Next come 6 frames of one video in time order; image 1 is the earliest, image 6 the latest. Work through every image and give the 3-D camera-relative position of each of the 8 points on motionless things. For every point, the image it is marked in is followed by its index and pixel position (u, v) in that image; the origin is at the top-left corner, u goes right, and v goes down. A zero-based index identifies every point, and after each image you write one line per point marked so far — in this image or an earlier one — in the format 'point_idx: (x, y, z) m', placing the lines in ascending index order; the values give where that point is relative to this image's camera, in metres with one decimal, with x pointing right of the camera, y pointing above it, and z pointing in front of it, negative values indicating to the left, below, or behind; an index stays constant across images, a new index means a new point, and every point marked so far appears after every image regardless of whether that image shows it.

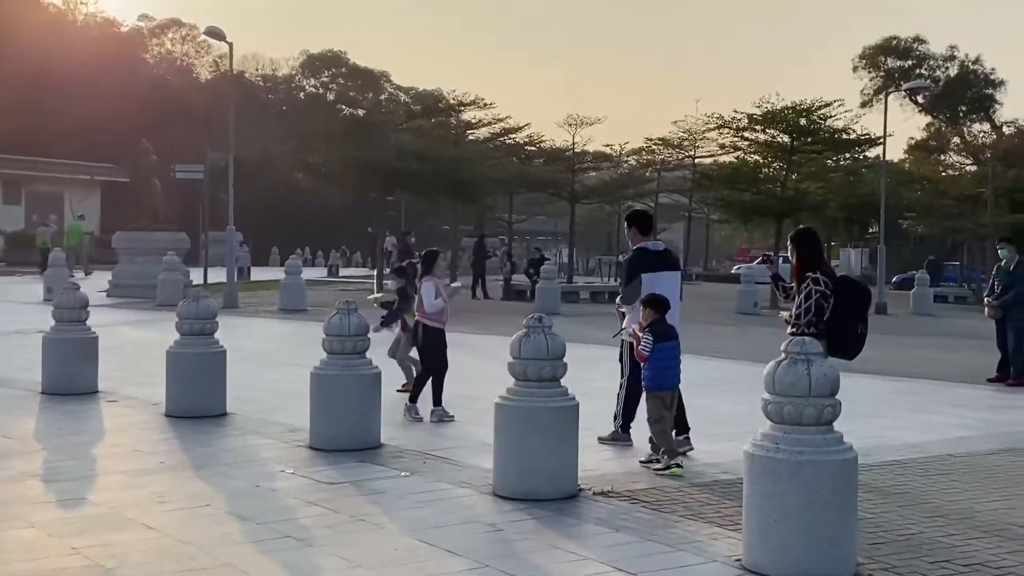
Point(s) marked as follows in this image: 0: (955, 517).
0: (+2.7, -1.4, +7.2) m
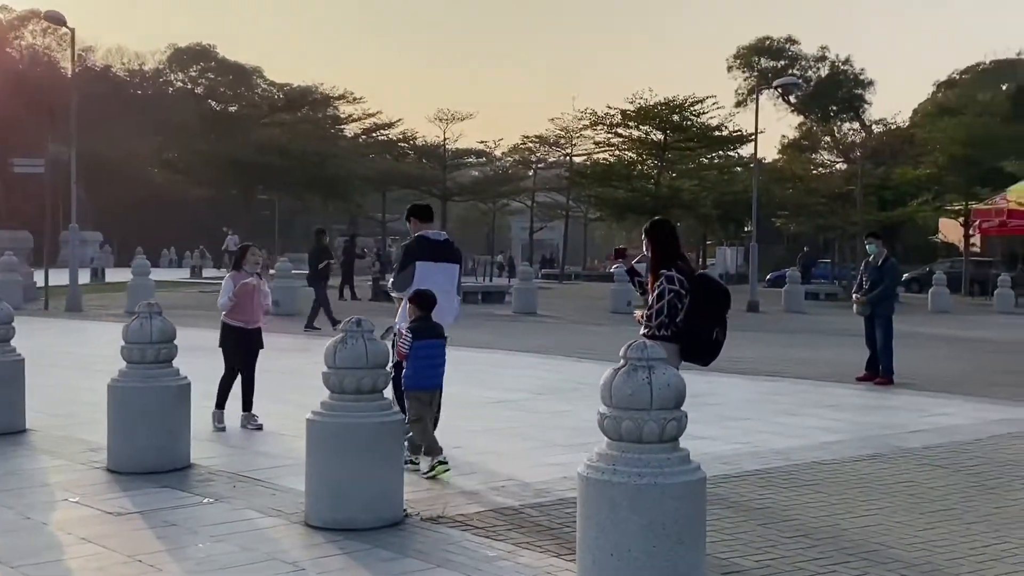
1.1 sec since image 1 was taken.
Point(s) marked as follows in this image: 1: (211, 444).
0: (+1.7, -1.4, +6.5) m
1: (-2.4, -1.3, +9.4) m
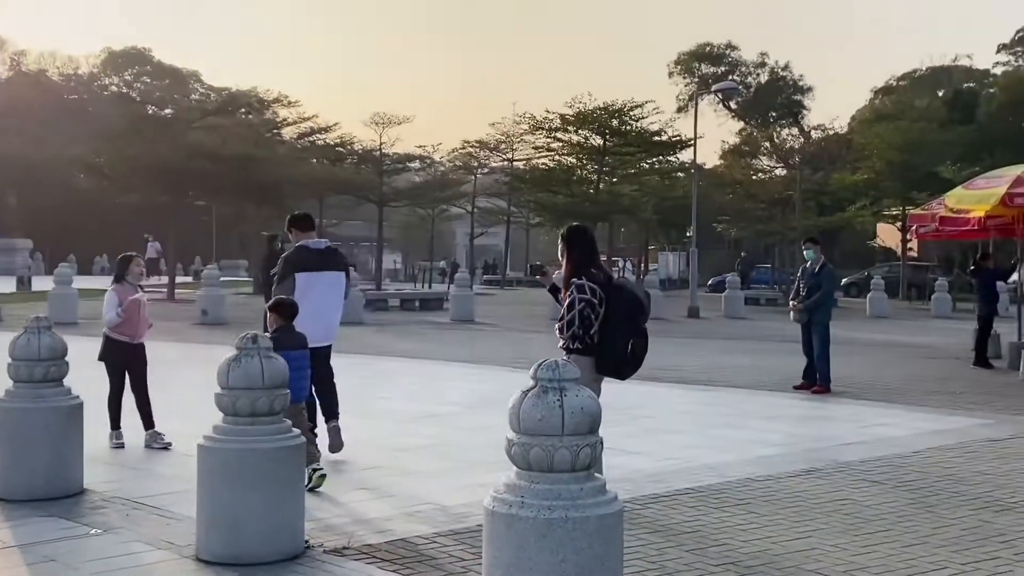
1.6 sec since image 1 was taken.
0: (+1.2, -1.4, +6.1) m
1: (-3.0, -1.3, +8.8) m
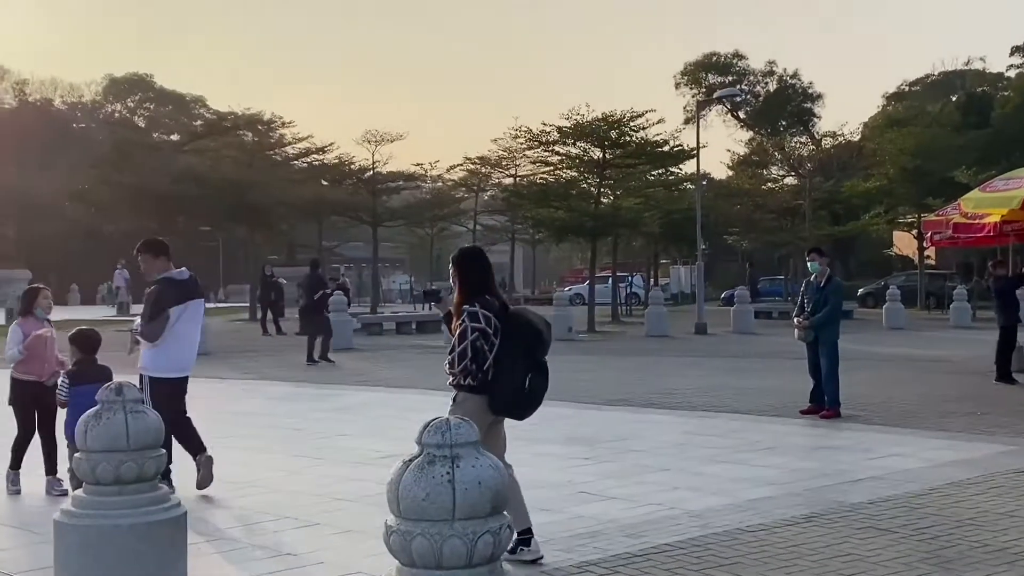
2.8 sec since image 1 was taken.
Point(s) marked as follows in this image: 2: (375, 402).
0: (+0.9, -1.6, +5.0) m
1: (-3.3, -1.6, +7.7) m
2: (-1.7, -1.5, +15.2) m
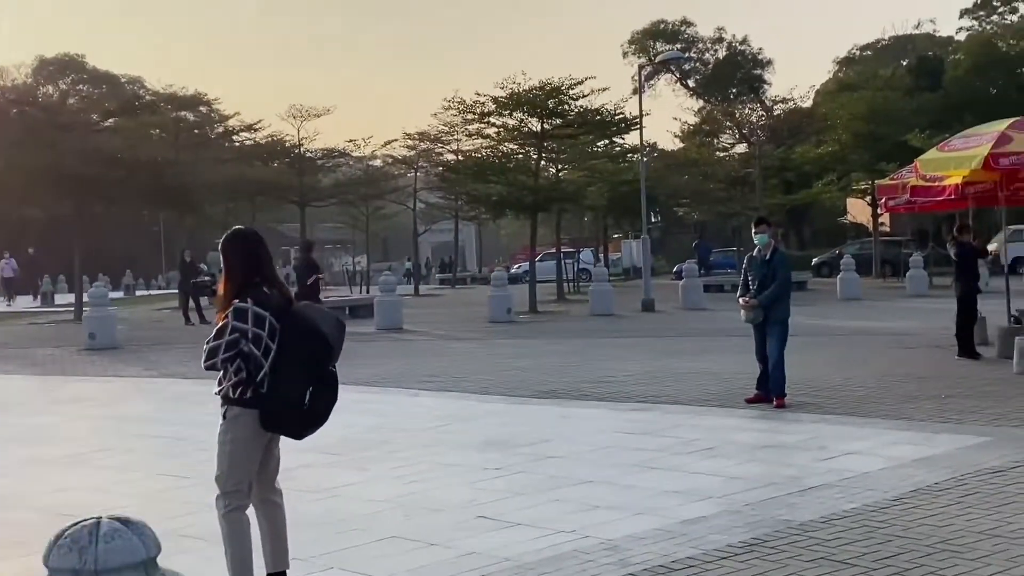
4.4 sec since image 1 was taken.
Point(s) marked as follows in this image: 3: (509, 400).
0: (+0.3, -1.5, +3.6) m
1: (-4.0, -1.6, +6.2) m
2: (-2.7, -1.3, +13.7) m
3: (0.0, -1.2, +13.1) m
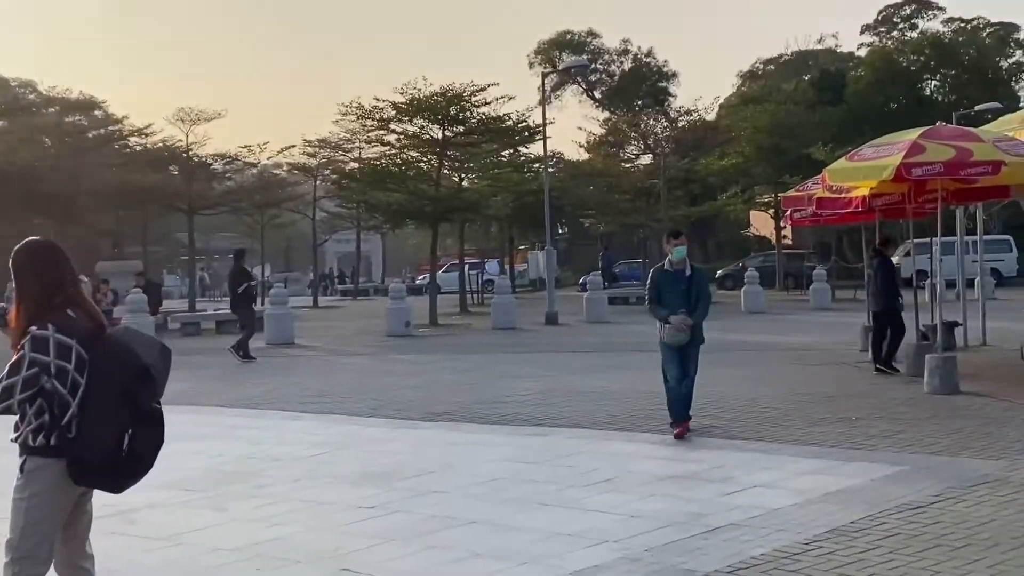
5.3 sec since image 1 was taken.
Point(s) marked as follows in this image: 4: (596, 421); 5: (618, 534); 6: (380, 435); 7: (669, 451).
0: (-0.1, -1.6, +2.7) m
1: (-4.6, -1.7, +5.0) m
2: (-3.9, -1.5, +12.6) m
3: (-1.2, -1.4, +12.1) m
4: (+0.9, -1.3, +11.9) m
5: (+0.6, -1.5, +7.0) m
6: (-1.3, -1.4, +11.5) m
7: (+1.4, -1.4, +9.9) m
